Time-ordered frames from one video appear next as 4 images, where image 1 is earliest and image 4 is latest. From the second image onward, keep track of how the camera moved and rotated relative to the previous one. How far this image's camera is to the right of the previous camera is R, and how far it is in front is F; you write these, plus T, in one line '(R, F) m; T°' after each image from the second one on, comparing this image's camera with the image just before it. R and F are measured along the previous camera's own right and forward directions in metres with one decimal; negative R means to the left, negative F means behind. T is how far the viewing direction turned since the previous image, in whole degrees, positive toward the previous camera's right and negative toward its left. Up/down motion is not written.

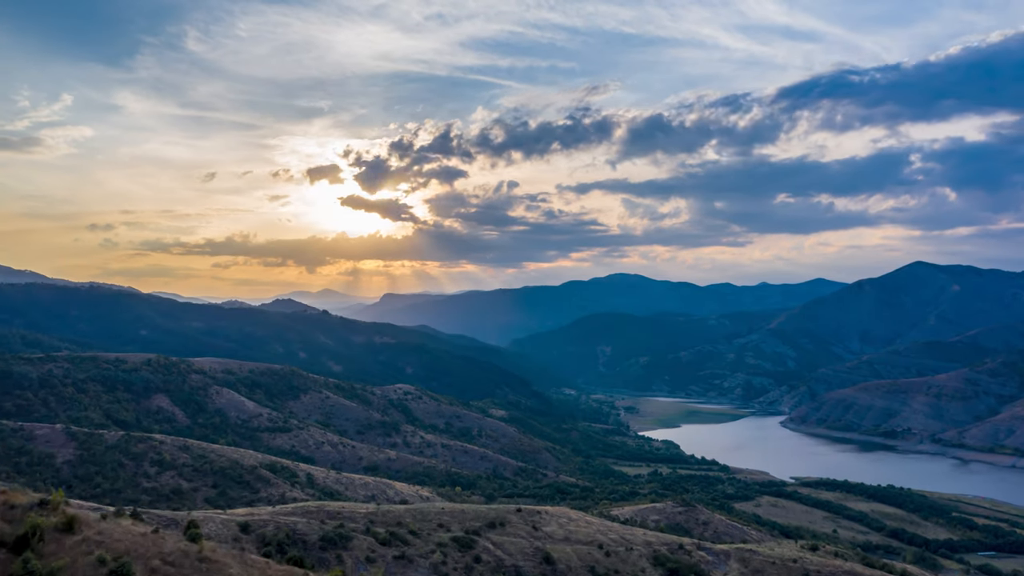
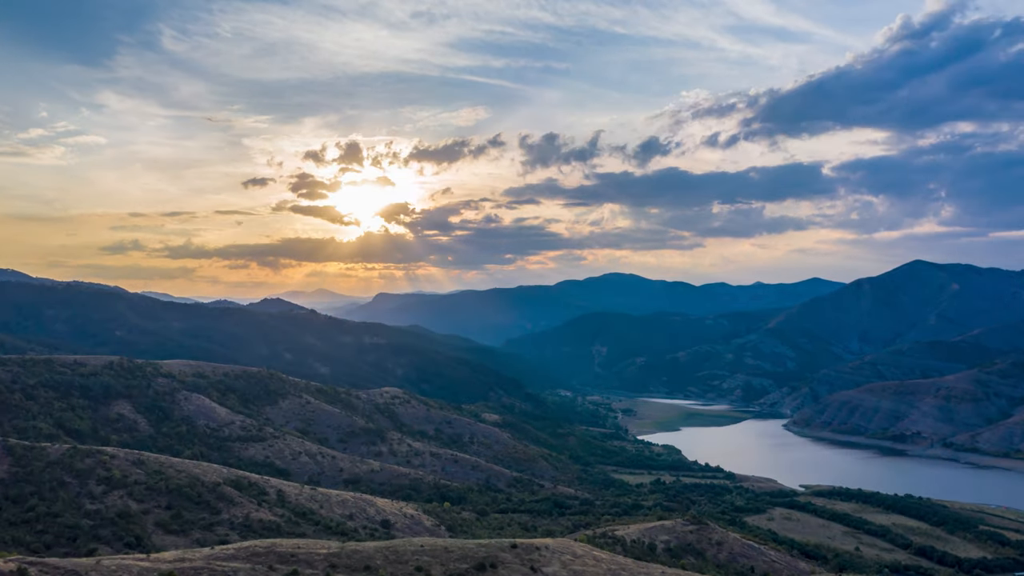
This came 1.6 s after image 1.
(0.0, +4.7) m; 0°
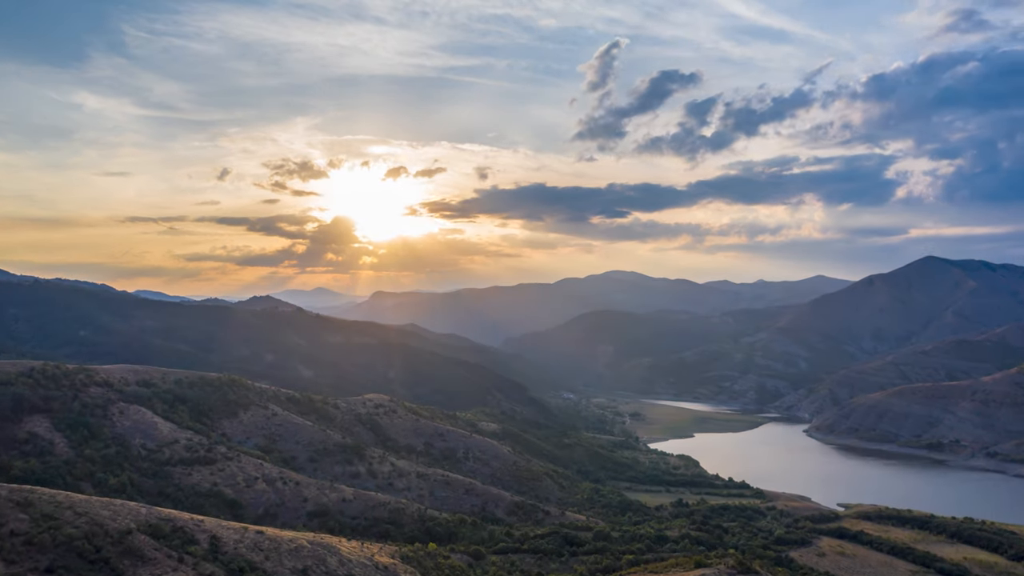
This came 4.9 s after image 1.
(0.0, +9.5) m; 0°
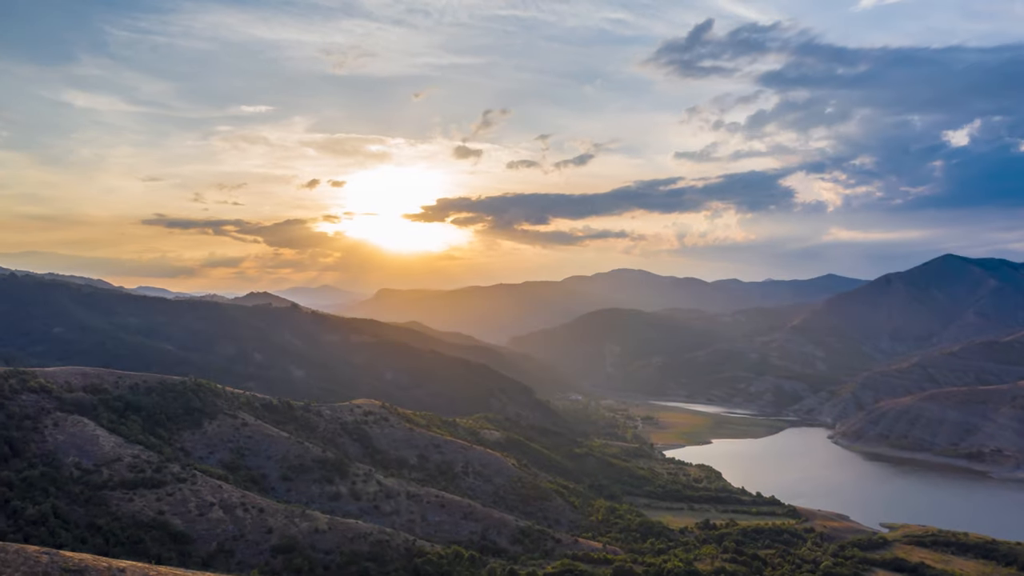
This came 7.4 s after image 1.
(0.0, +7.4) m; 0°
